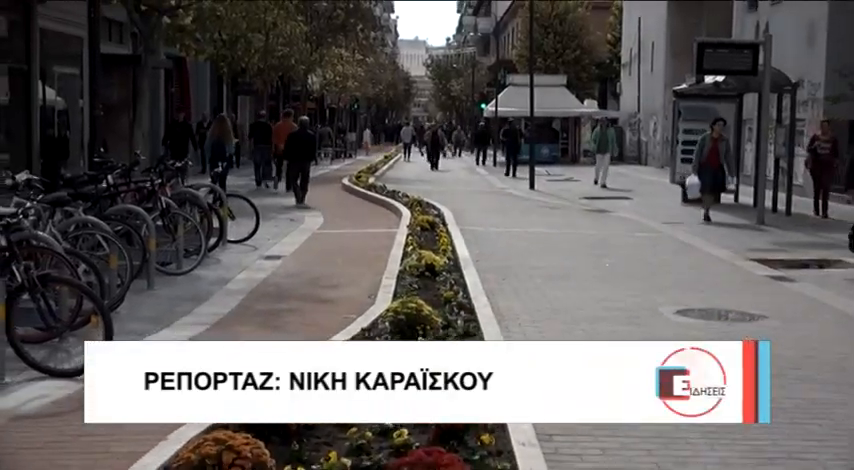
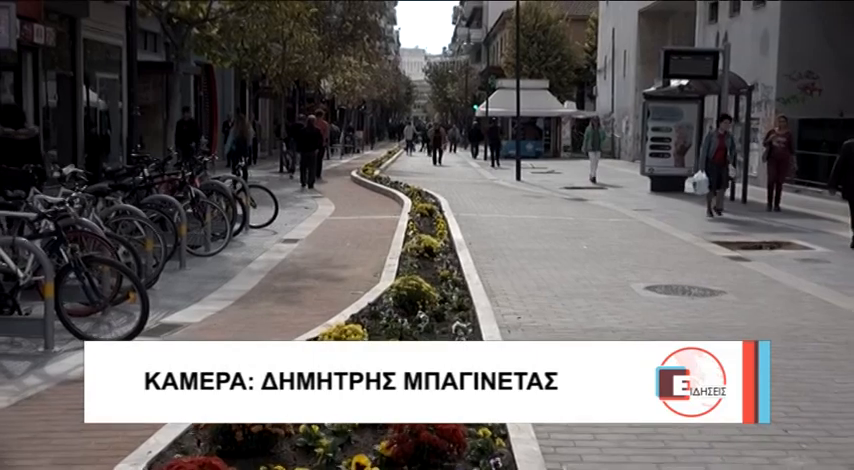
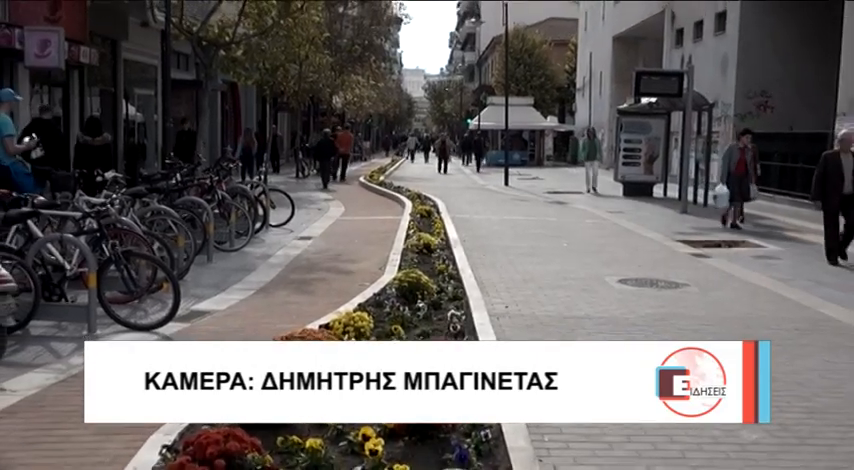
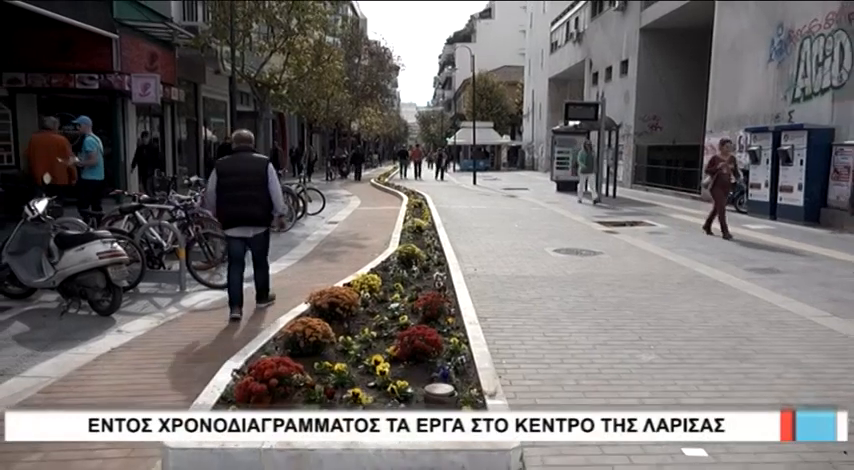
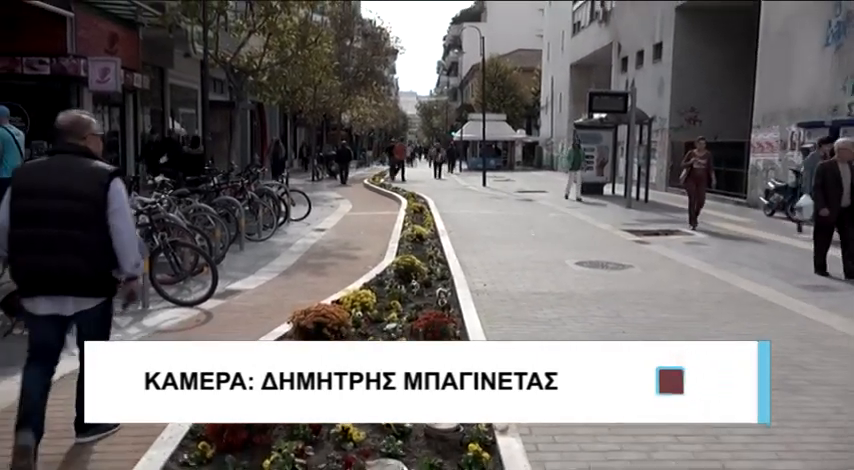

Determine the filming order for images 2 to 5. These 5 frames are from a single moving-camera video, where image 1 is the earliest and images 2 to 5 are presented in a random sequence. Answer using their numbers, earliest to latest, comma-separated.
2, 3, 5, 4
